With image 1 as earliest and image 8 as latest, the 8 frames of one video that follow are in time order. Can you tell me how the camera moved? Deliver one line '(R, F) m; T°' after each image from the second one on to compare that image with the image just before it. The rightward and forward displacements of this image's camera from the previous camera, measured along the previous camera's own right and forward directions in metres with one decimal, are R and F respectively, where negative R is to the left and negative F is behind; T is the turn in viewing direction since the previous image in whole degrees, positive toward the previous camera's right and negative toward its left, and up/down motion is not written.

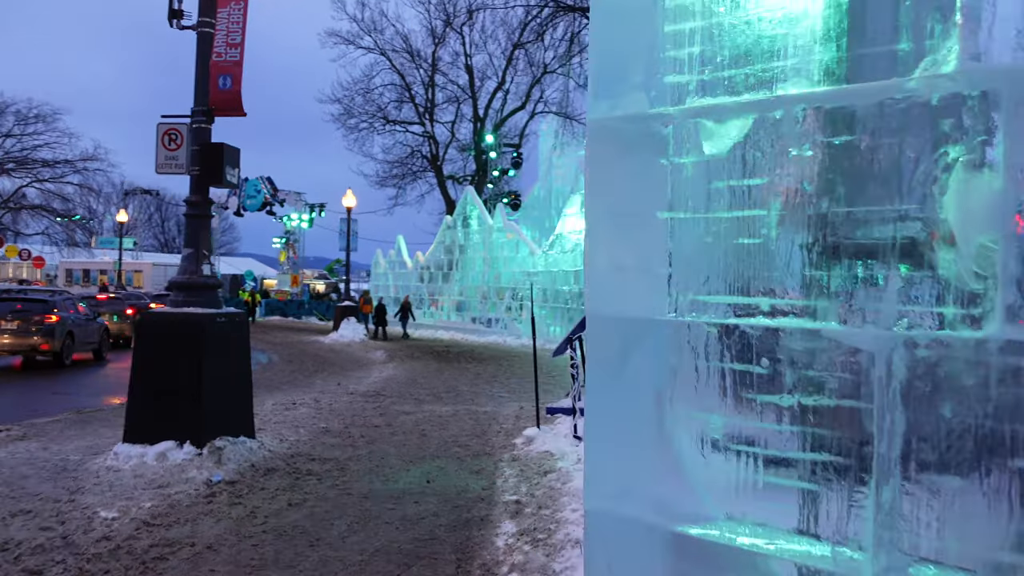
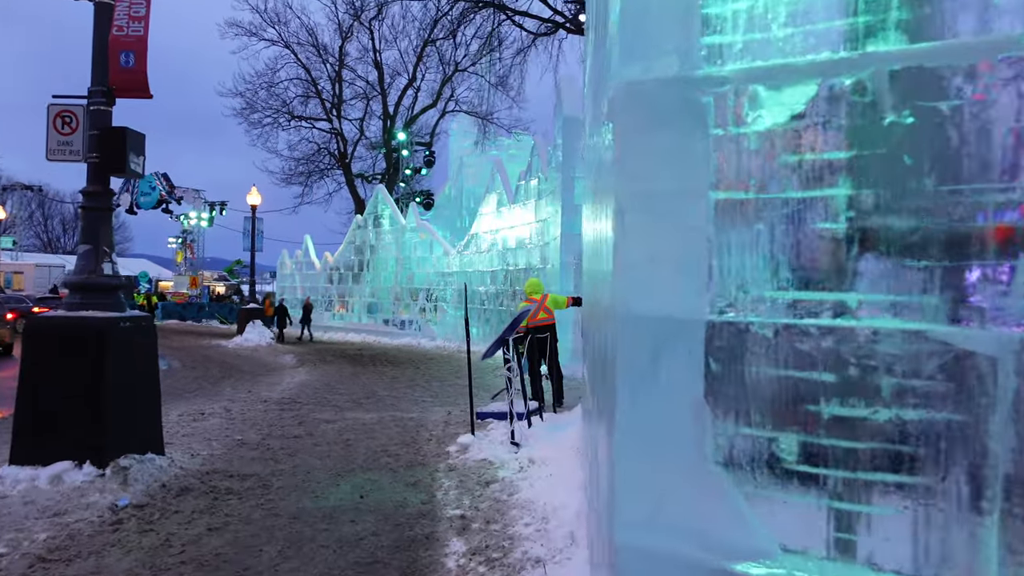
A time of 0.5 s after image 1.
(-0.3, +0.4) m; +7°
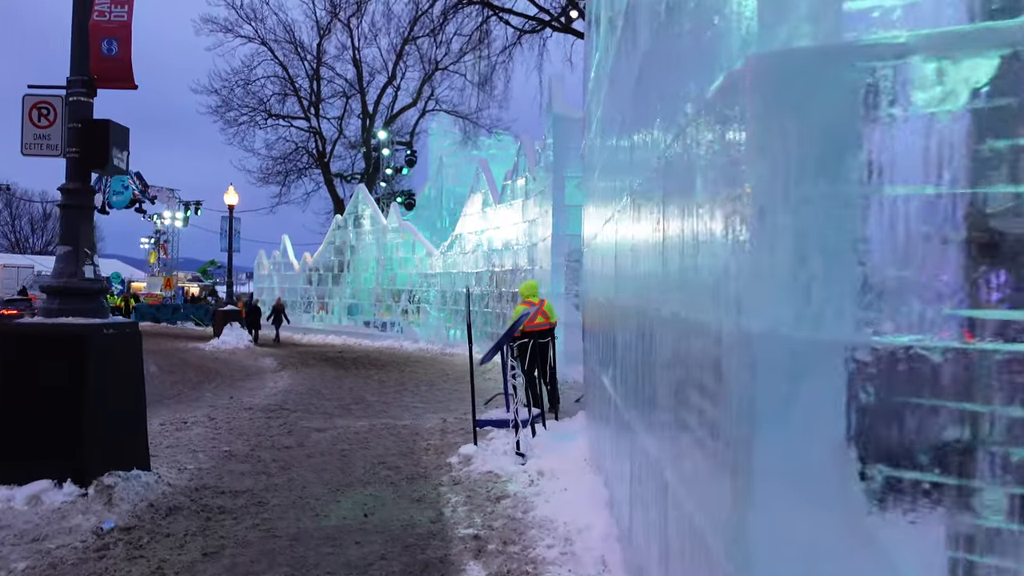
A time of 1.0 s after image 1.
(-0.3, +0.3) m; +2°
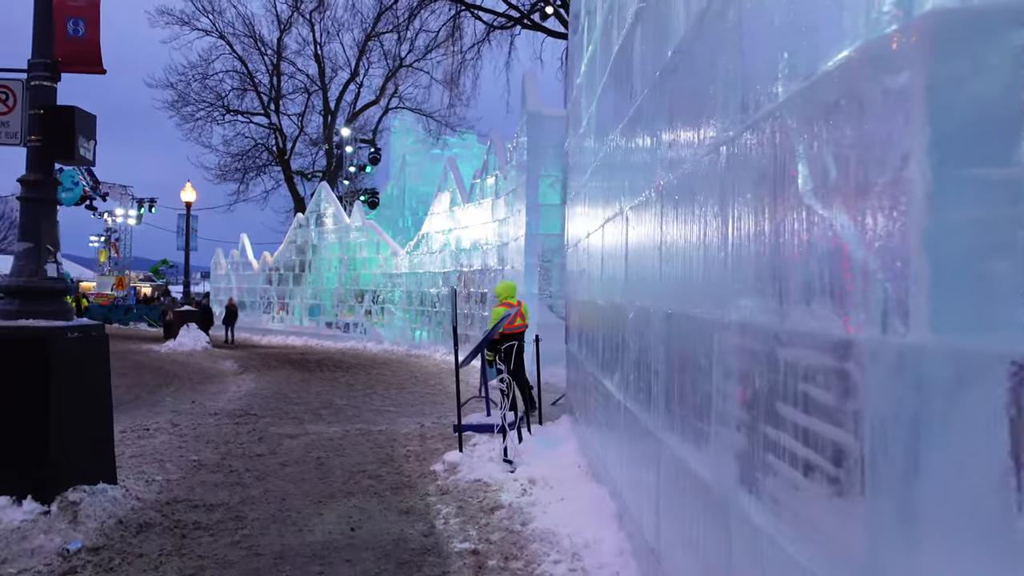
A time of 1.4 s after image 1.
(-0.3, +0.3) m; +3°
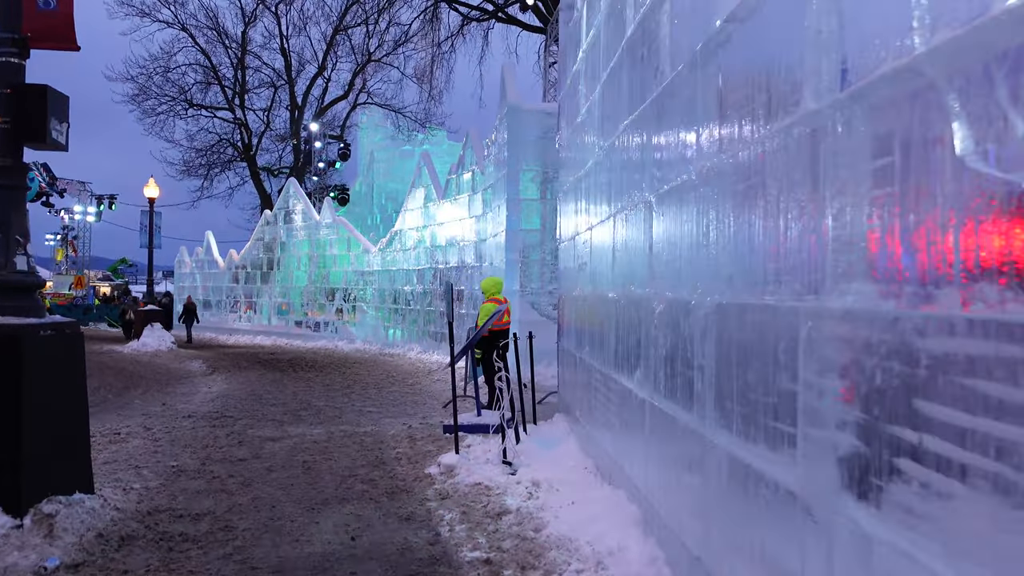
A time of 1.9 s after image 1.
(-0.3, +0.3) m; +3°
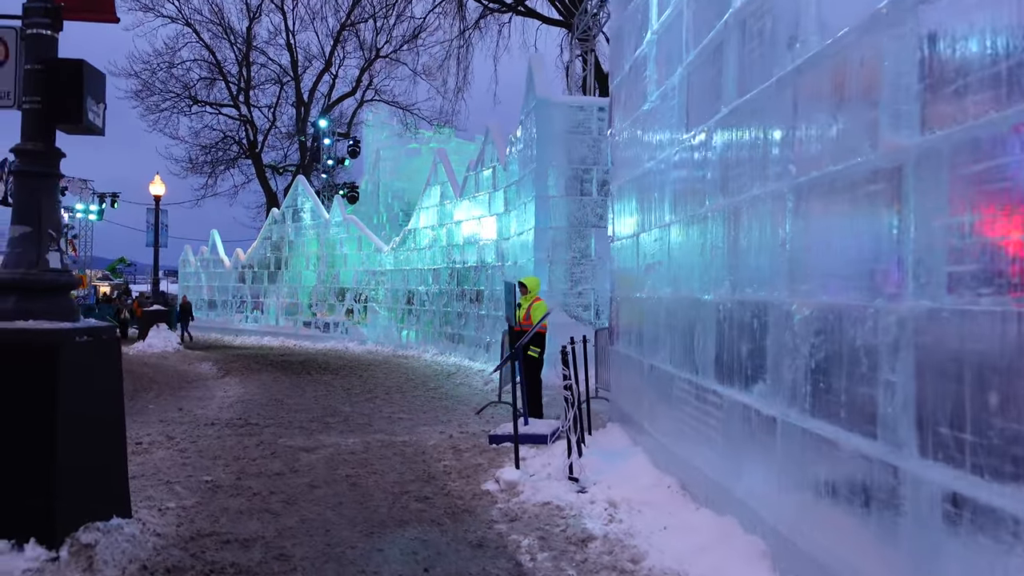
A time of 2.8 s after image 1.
(-0.5, +0.5) m; 0°
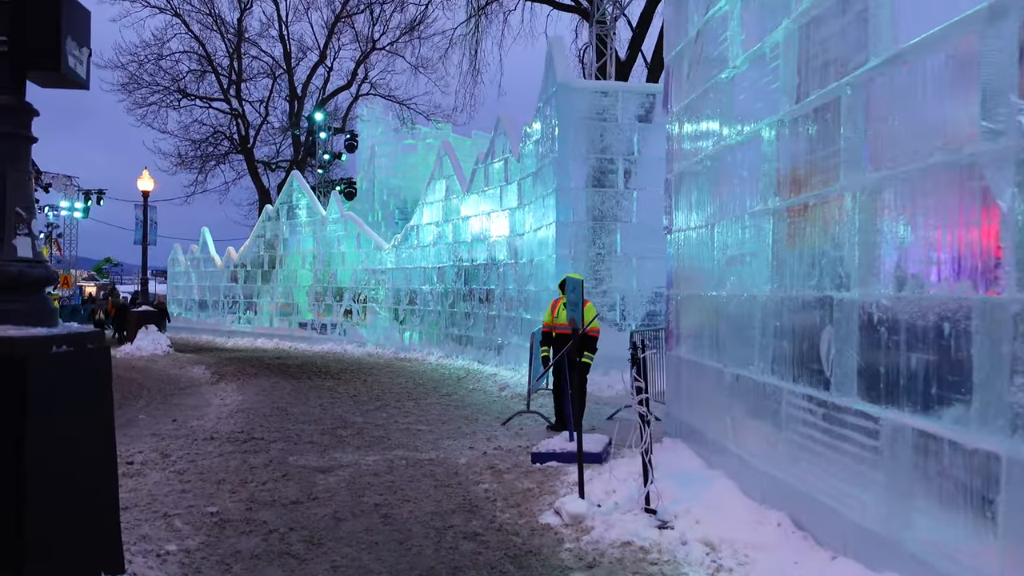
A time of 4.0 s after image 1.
(-0.5, +1.0) m; +1°
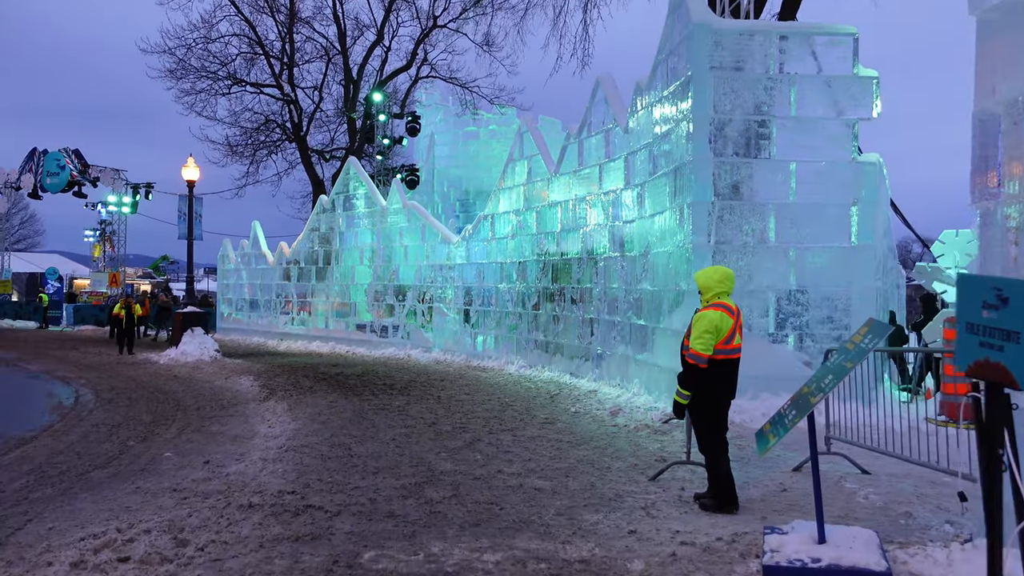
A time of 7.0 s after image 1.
(-0.9, +2.7) m; -4°
